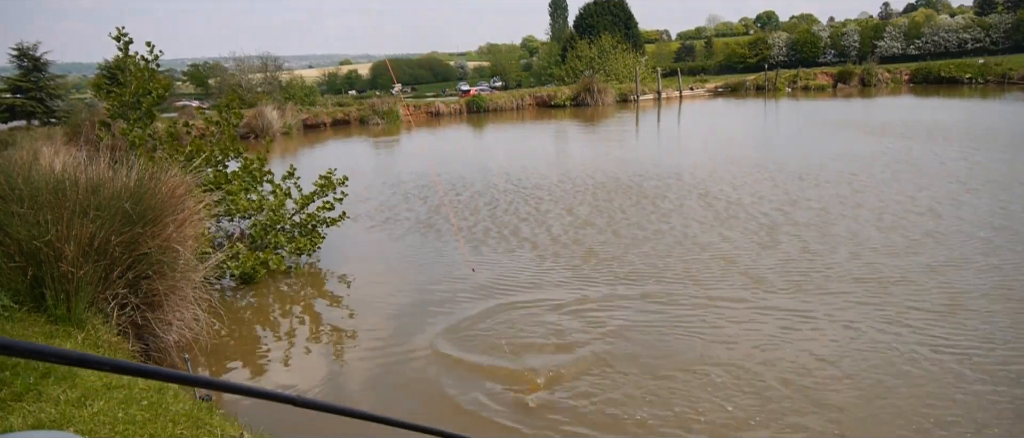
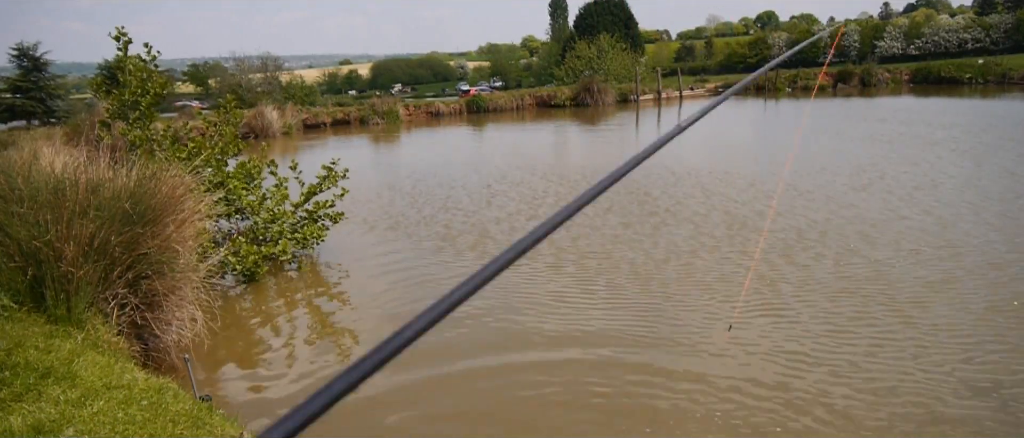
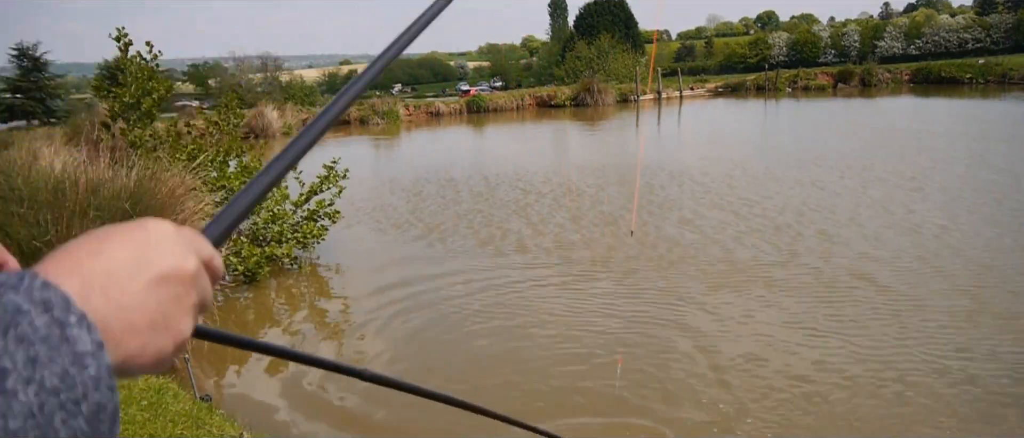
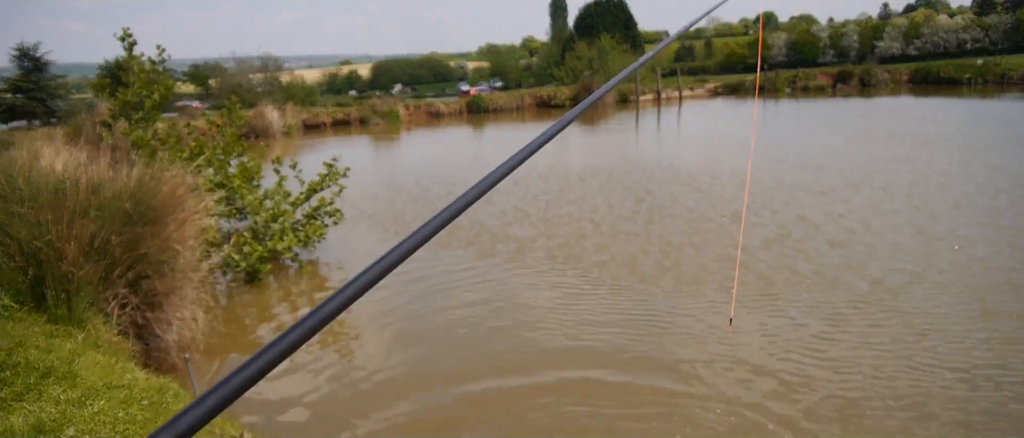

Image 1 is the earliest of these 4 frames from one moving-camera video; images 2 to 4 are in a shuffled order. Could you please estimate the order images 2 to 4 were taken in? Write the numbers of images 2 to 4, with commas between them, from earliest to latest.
3, 4, 2
